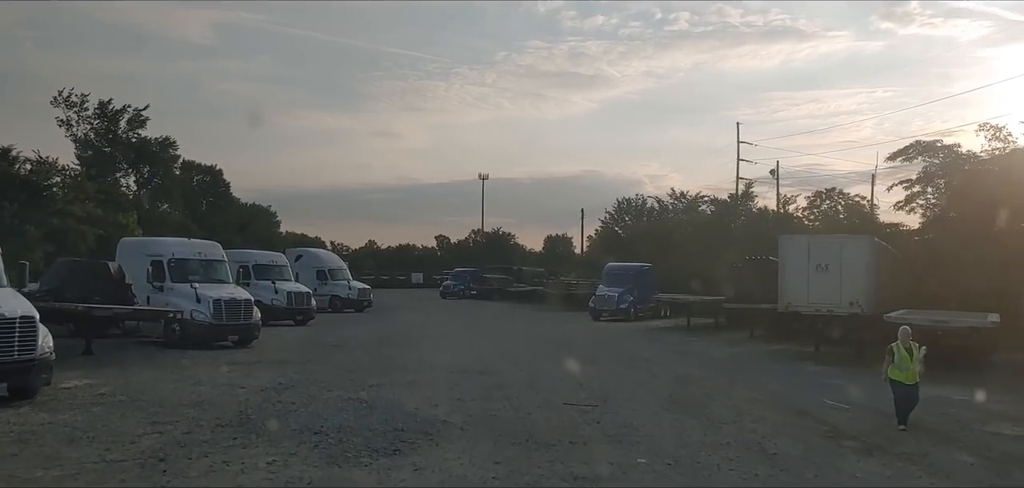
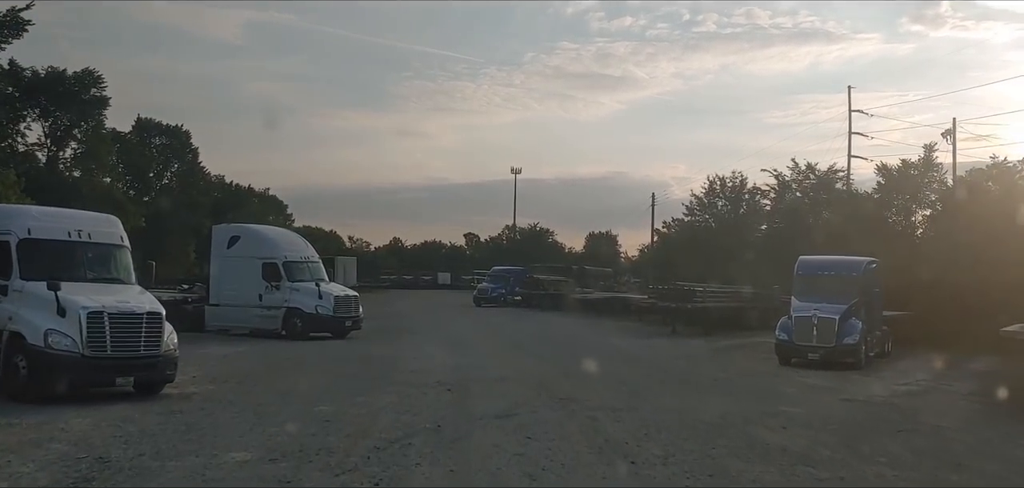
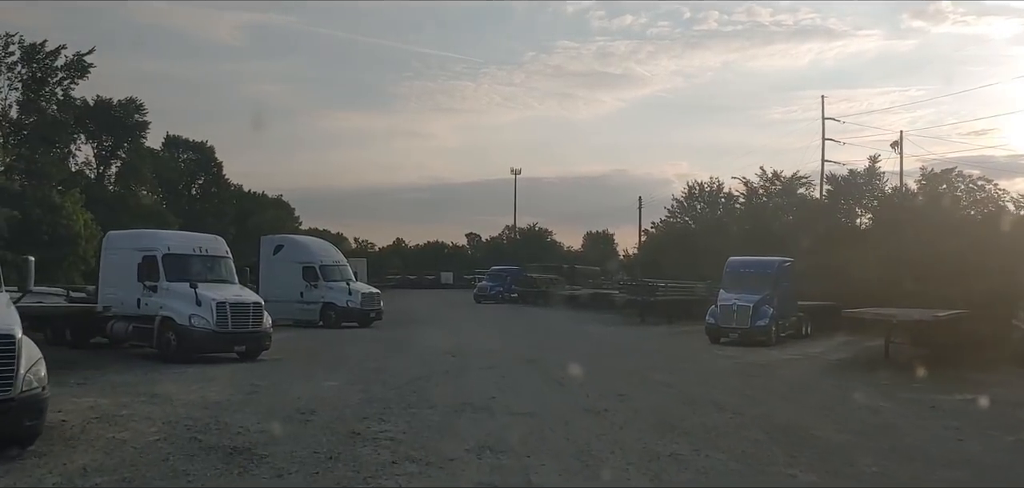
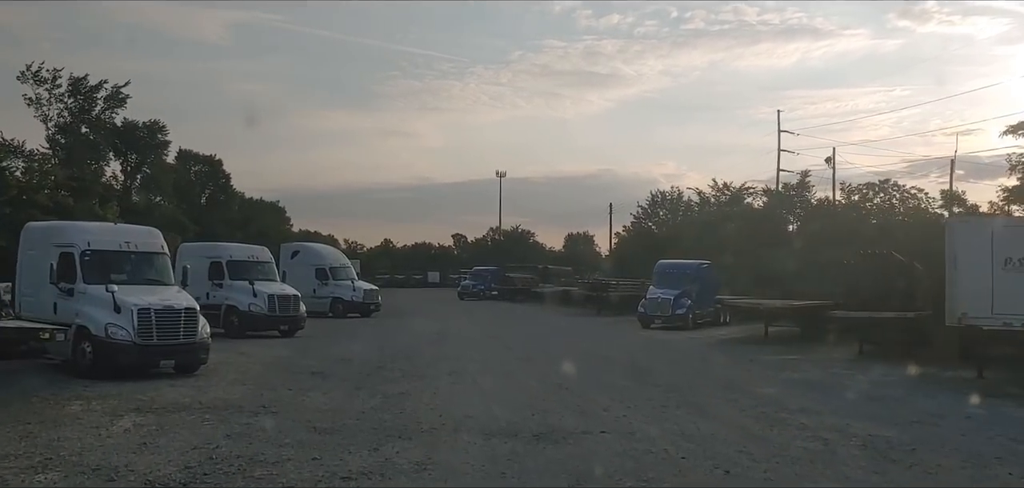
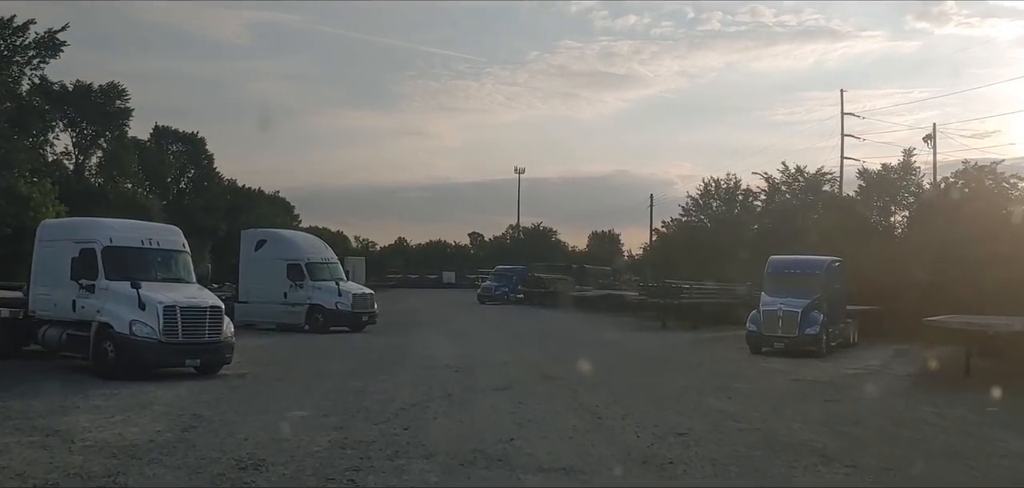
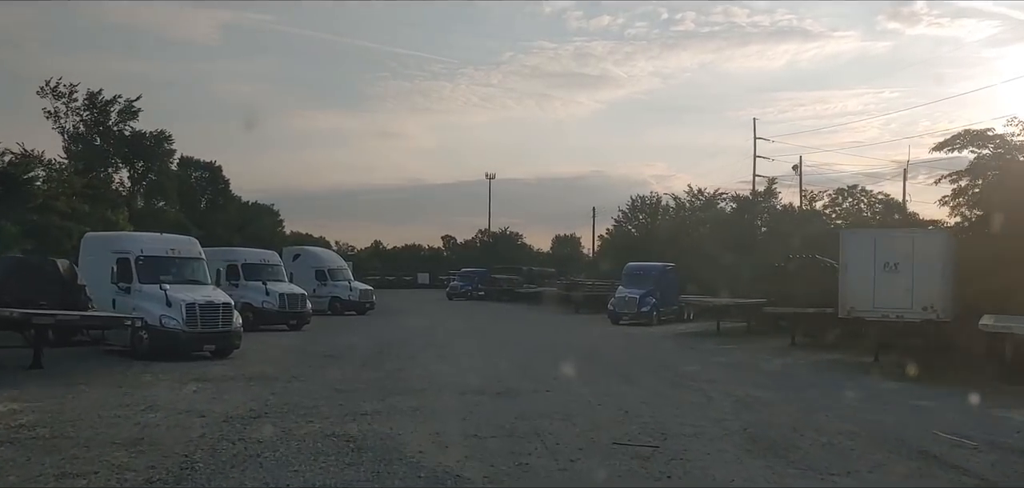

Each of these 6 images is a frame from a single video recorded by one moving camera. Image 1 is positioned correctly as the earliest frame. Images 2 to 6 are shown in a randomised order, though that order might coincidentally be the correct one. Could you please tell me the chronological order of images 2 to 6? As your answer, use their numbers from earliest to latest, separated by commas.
6, 4, 3, 5, 2
